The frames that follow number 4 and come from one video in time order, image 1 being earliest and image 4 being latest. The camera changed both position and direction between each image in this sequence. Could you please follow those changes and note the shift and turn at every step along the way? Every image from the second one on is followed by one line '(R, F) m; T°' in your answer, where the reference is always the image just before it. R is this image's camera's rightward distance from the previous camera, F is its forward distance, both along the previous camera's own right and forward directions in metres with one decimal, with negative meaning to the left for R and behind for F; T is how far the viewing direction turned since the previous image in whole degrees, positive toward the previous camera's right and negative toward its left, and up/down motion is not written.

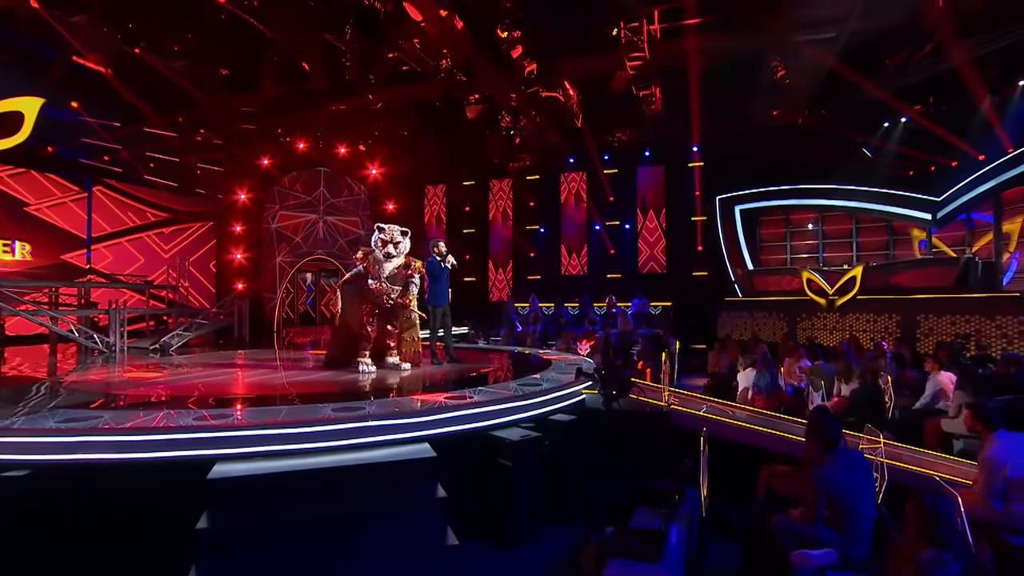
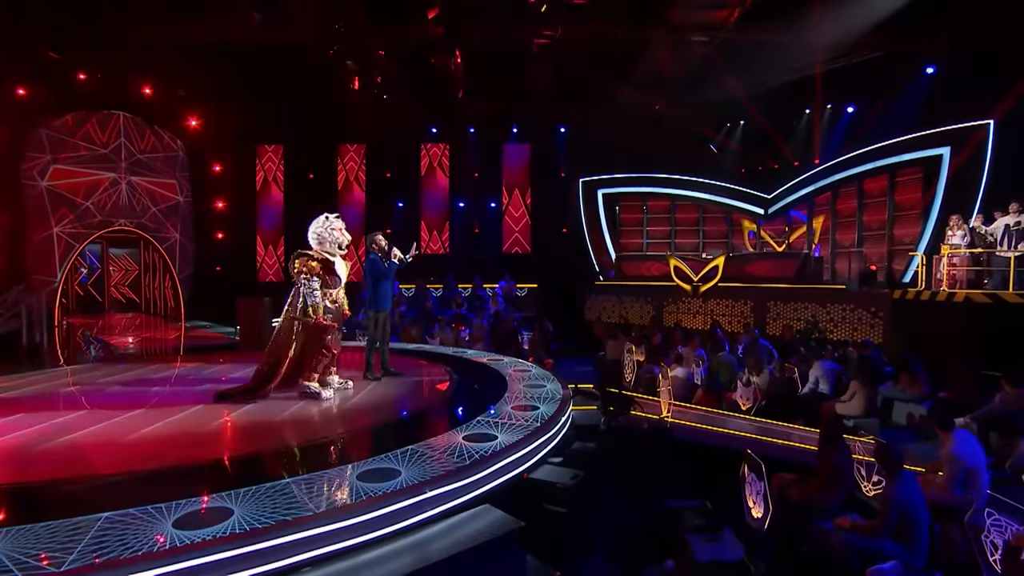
(-1.6, +0.9) m; +22°
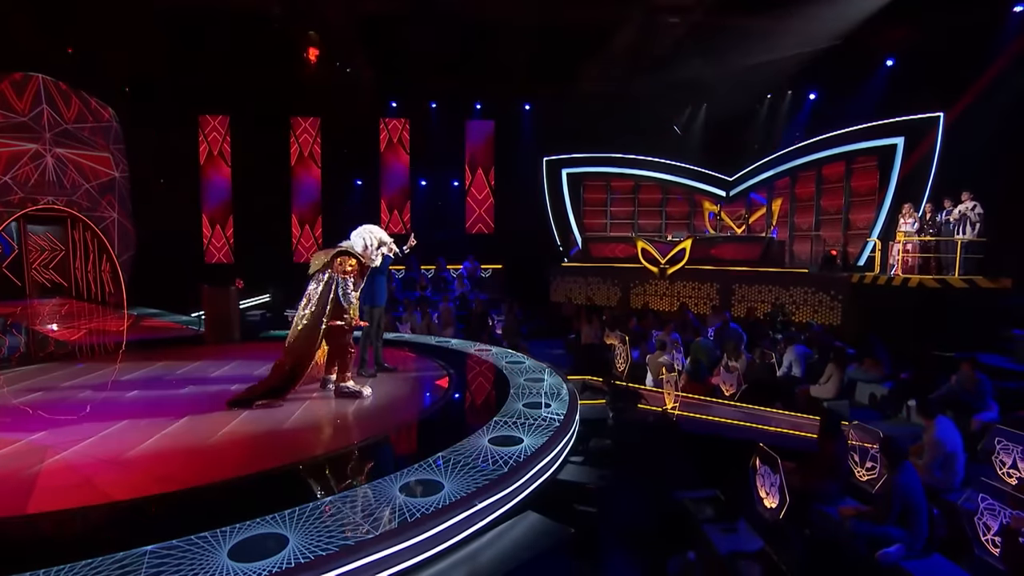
(-0.6, +0.2) m; +6°
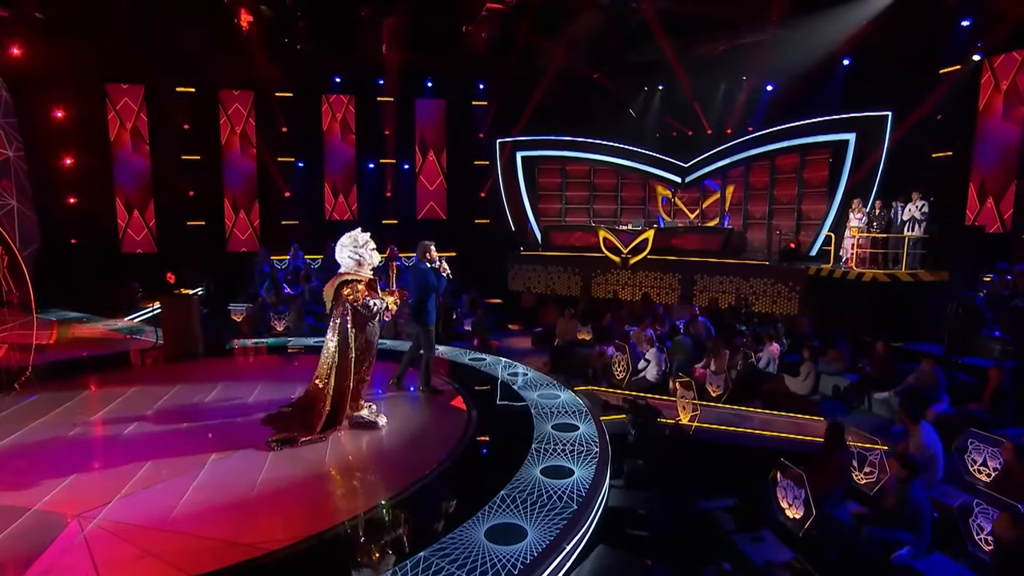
(-0.8, +0.4) m; +8°
